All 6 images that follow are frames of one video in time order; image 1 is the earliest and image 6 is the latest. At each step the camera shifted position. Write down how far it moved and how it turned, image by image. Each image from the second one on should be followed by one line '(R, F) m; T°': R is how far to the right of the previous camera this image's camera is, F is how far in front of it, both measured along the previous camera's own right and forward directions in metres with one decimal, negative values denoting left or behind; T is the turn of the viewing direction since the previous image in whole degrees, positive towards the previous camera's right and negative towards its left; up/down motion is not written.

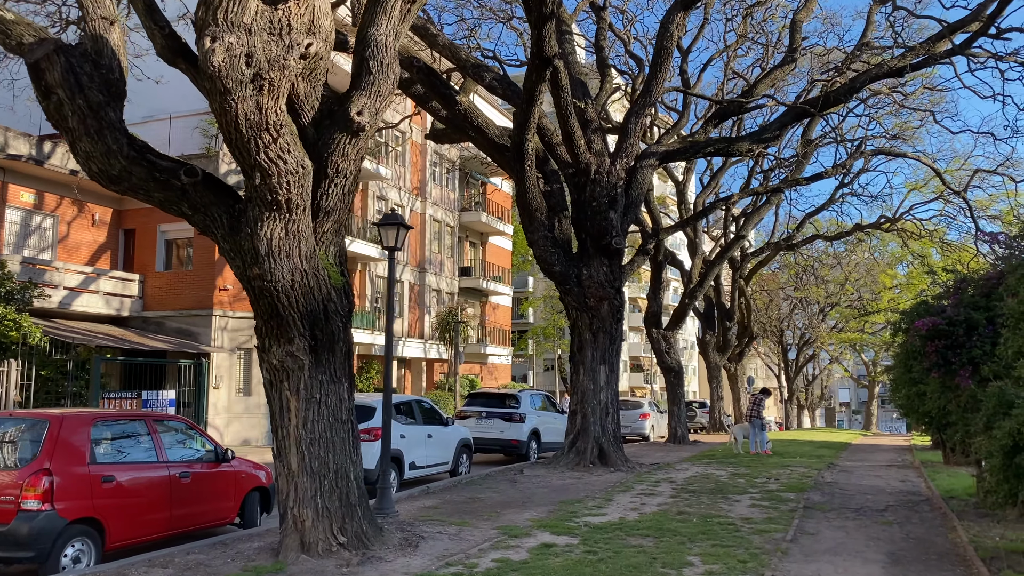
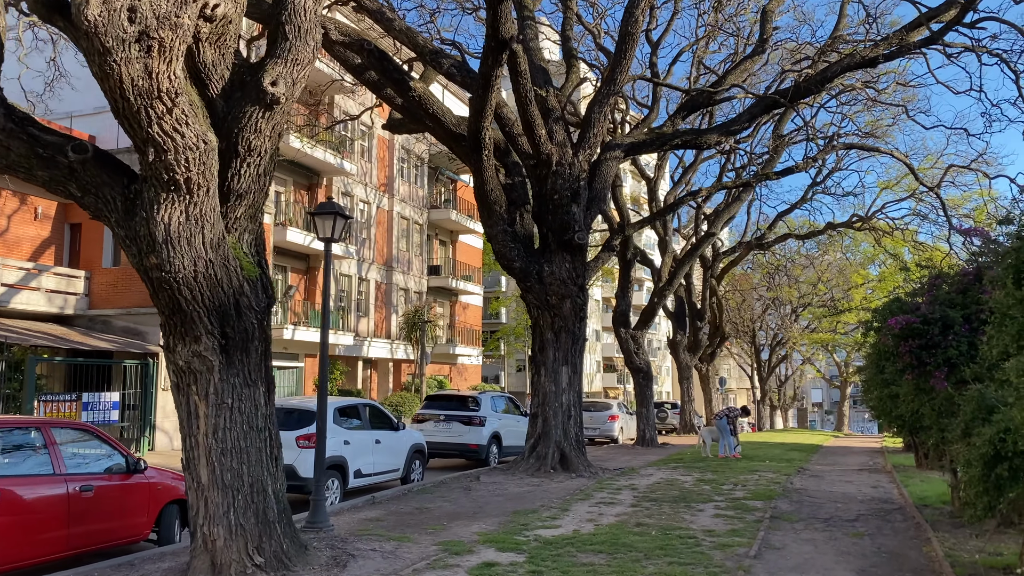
(+0.3, +0.7) m; +2°
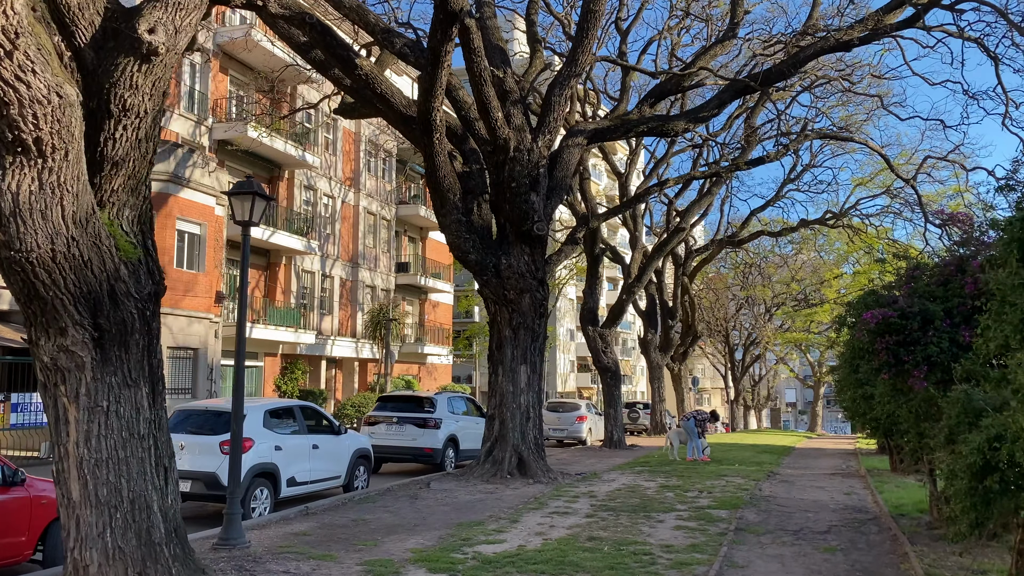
(+0.4, +0.9) m; +2°
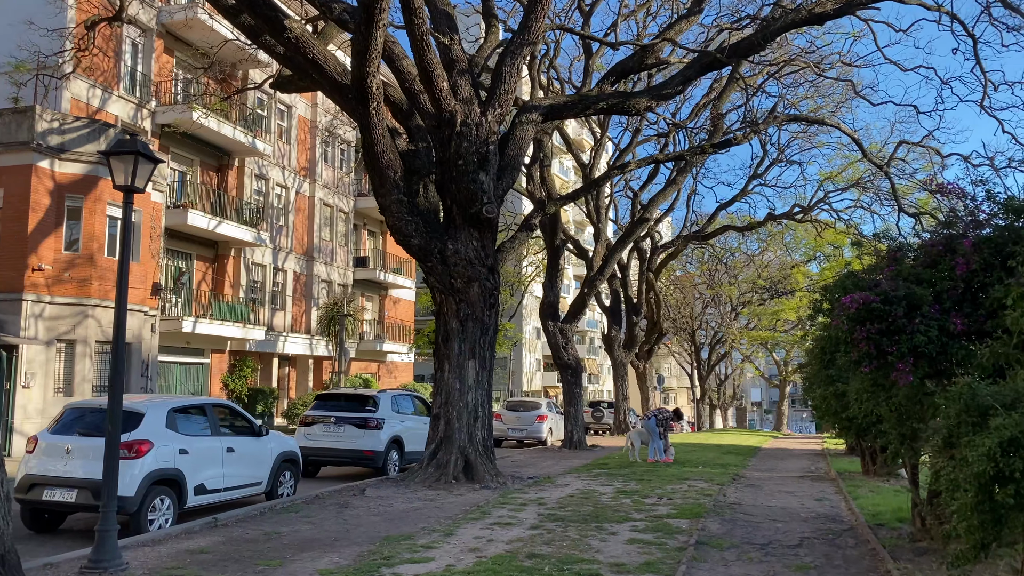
(+0.3, +1.1) m; +2°
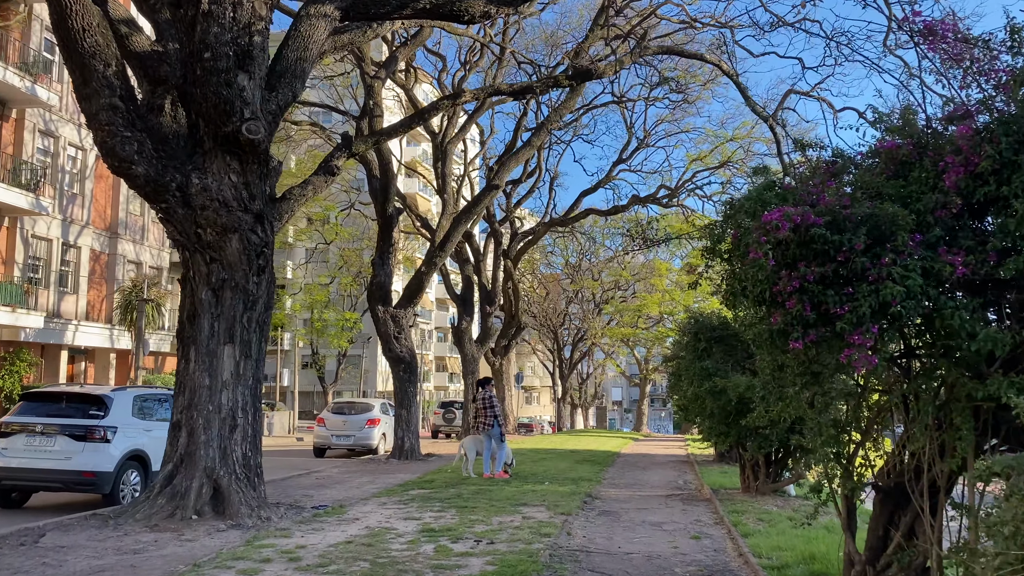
(+1.0, +3.3) m; +9°
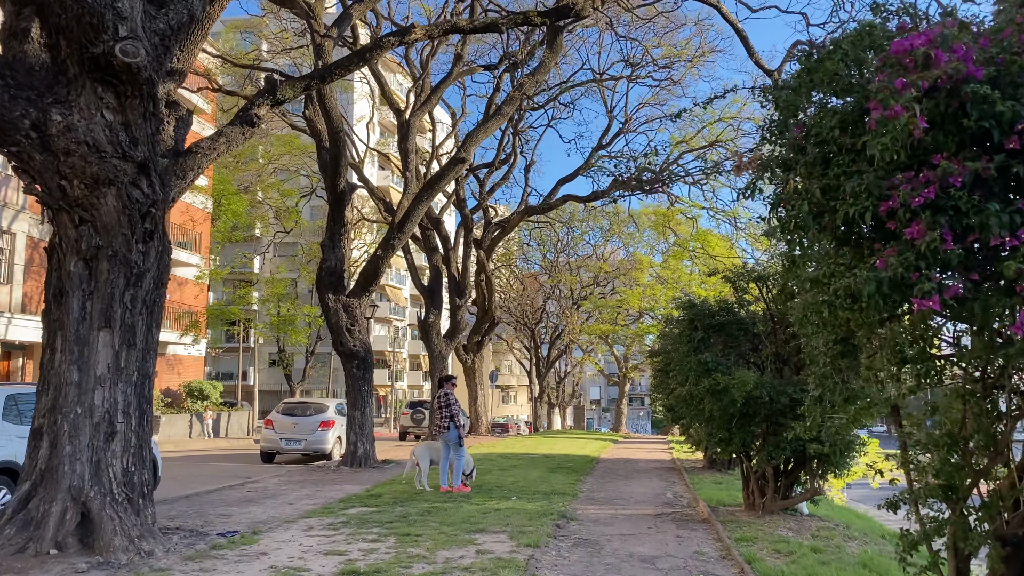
(+0.2, +1.8) m; +1°
